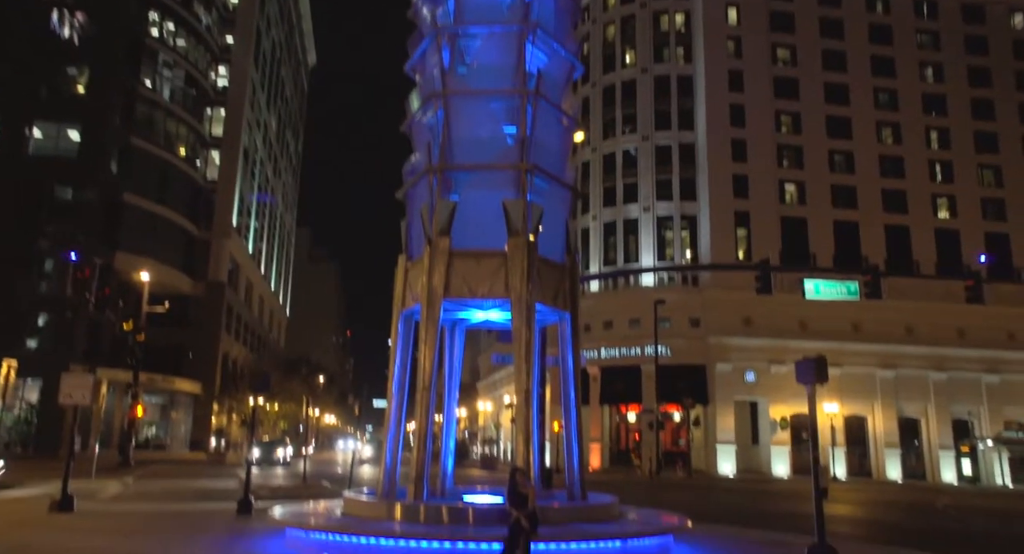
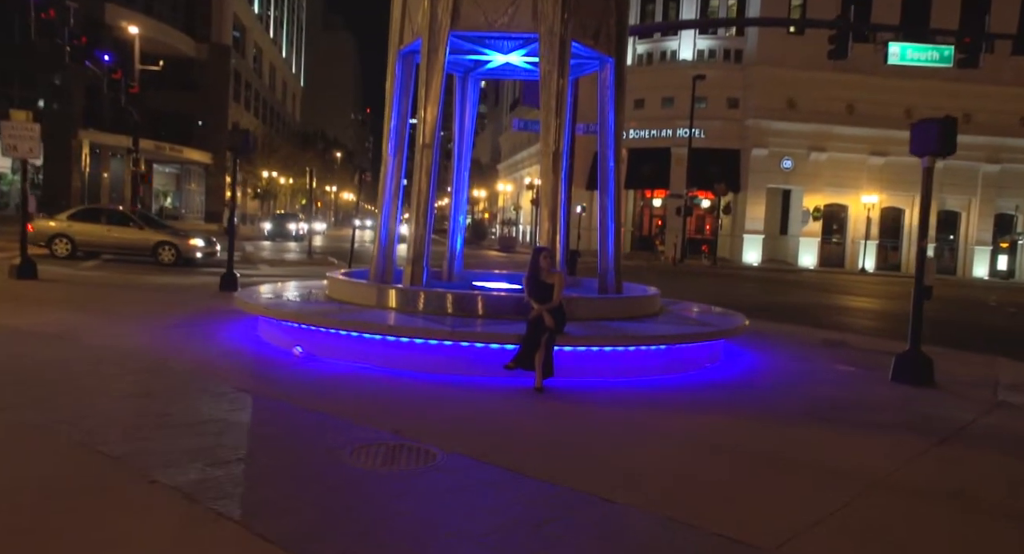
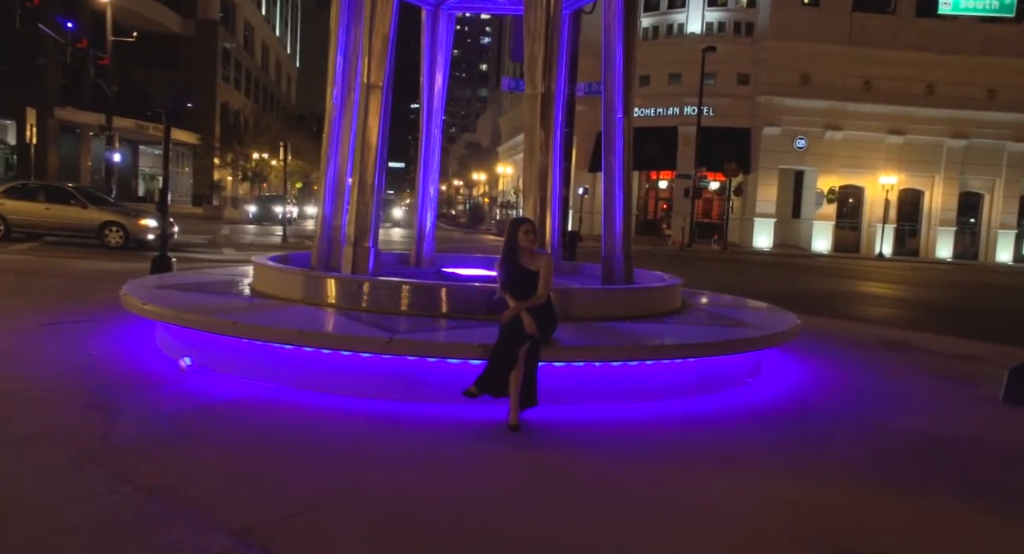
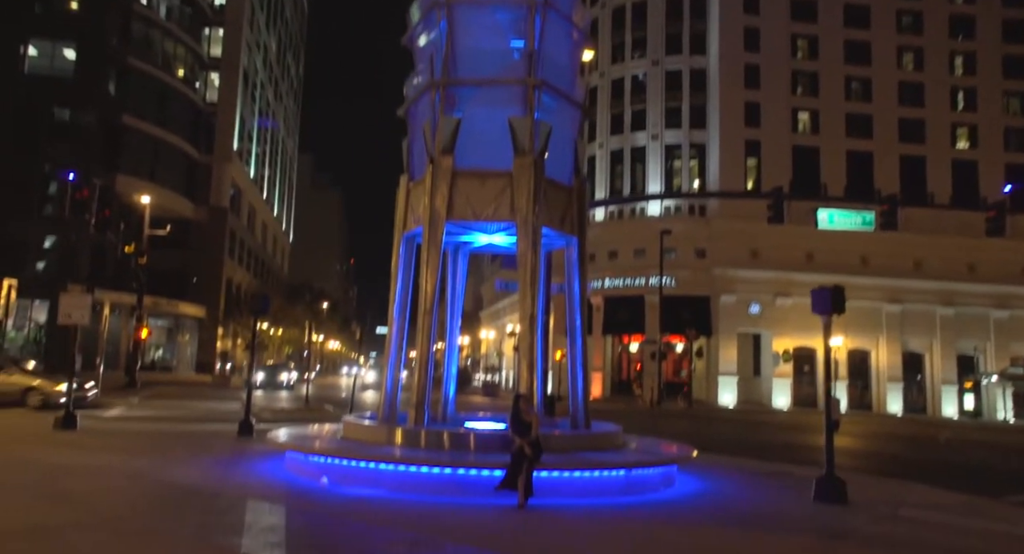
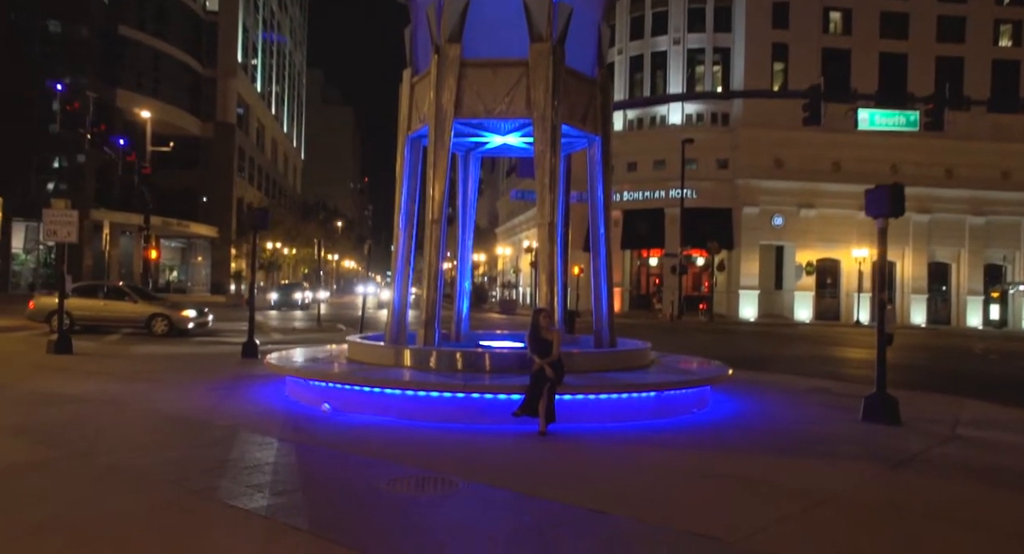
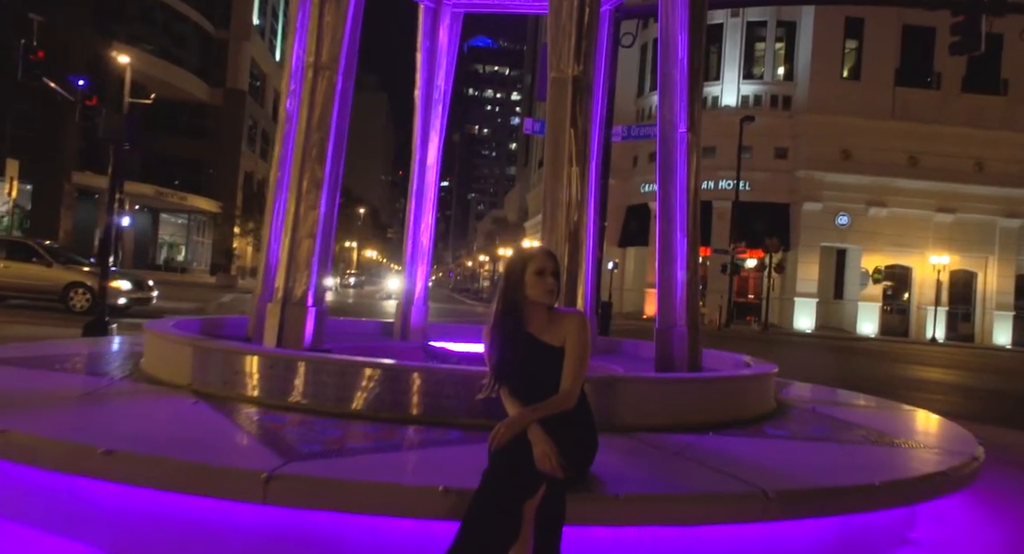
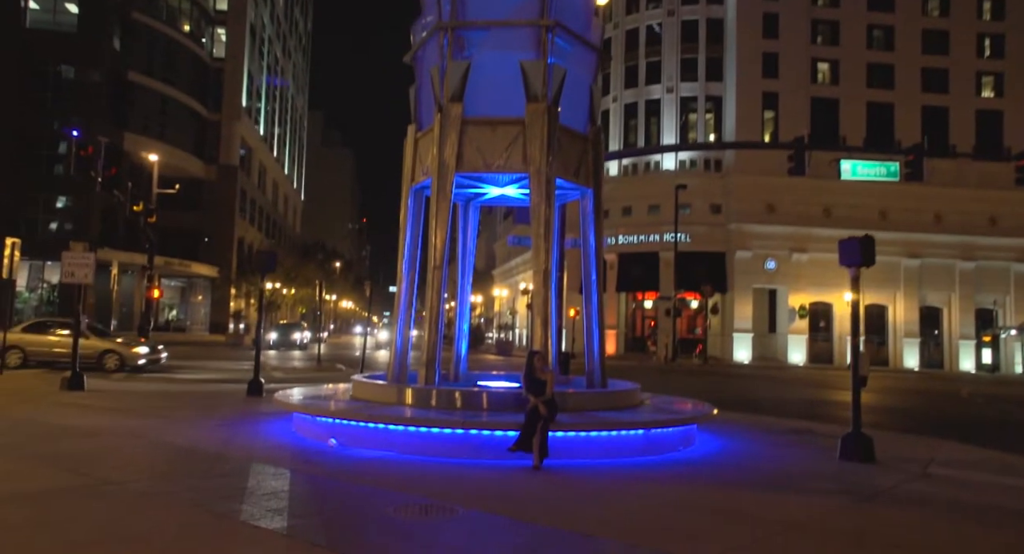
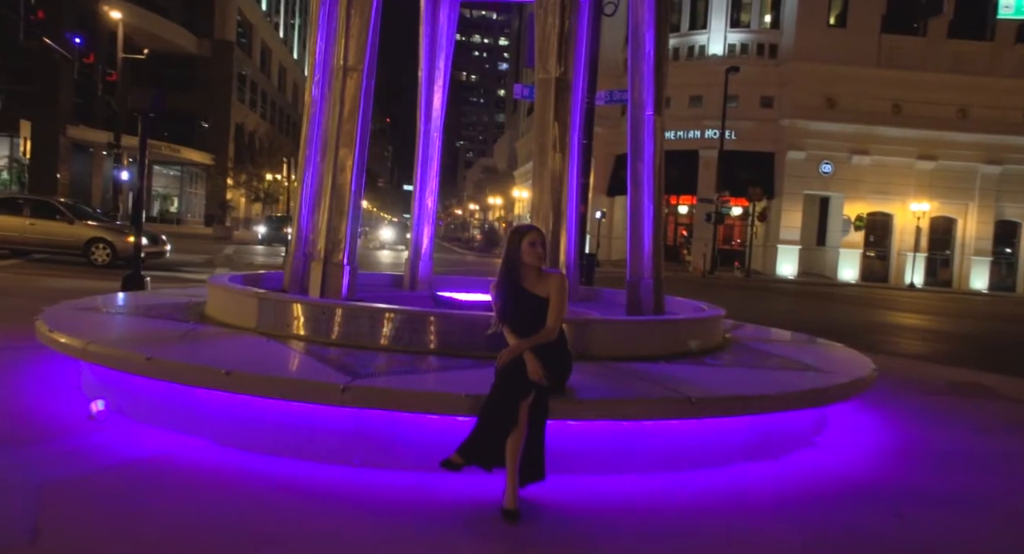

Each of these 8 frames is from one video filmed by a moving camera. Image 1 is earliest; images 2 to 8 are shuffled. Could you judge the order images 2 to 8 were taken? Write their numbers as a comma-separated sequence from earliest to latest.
4, 7, 5, 2, 3, 8, 6
